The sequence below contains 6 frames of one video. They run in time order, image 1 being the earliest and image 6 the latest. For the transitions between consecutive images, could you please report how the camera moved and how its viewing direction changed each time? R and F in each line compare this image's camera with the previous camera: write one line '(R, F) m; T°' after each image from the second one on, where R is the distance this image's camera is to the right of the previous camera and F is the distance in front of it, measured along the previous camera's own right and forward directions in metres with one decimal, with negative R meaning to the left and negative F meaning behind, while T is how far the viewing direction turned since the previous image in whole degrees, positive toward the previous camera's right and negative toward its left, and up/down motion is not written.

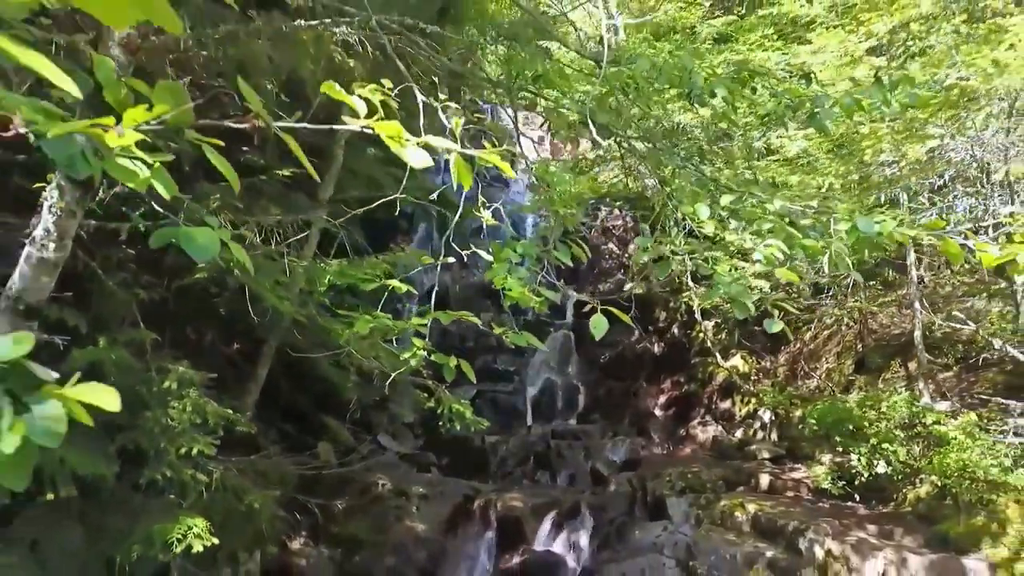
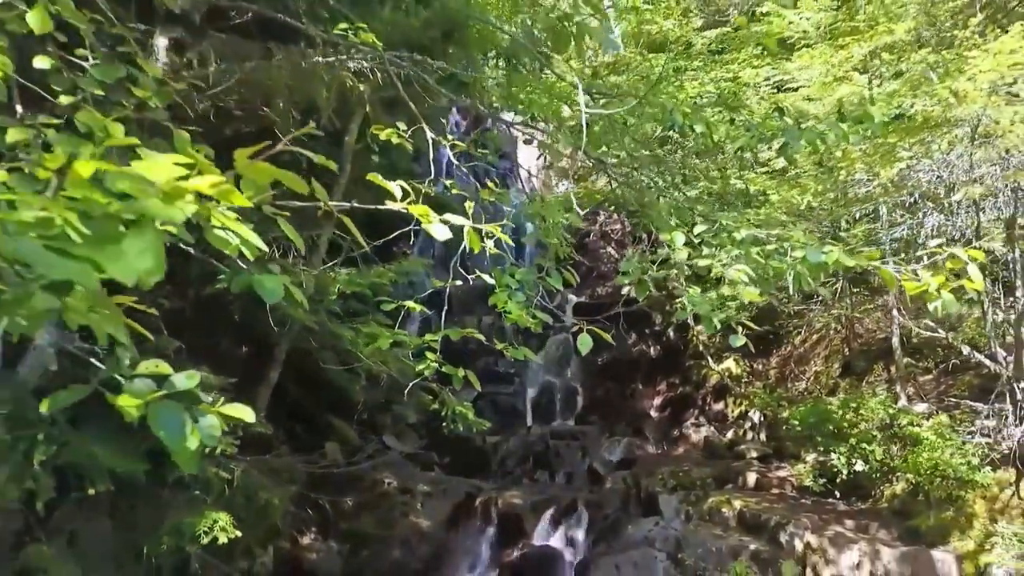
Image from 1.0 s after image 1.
(0.0, -0.2) m; 0°
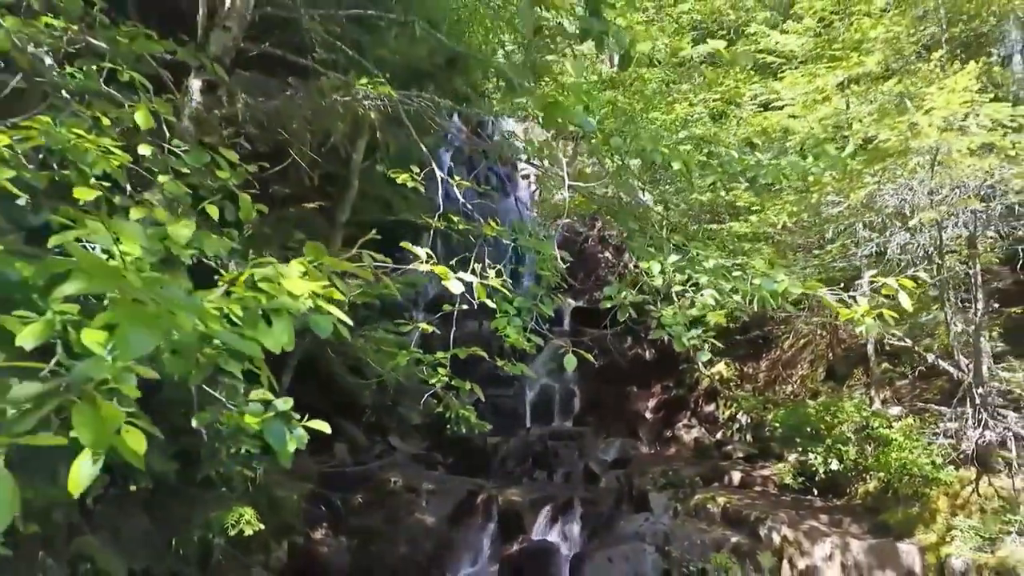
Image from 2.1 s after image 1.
(0.0, -0.3) m; 0°
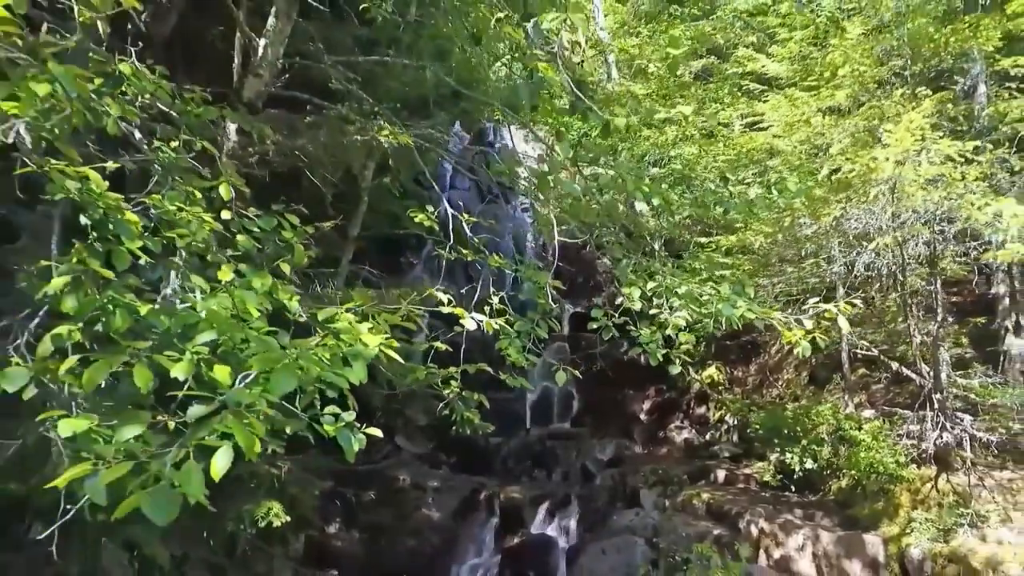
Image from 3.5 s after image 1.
(0.0, -0.4) m; 0°
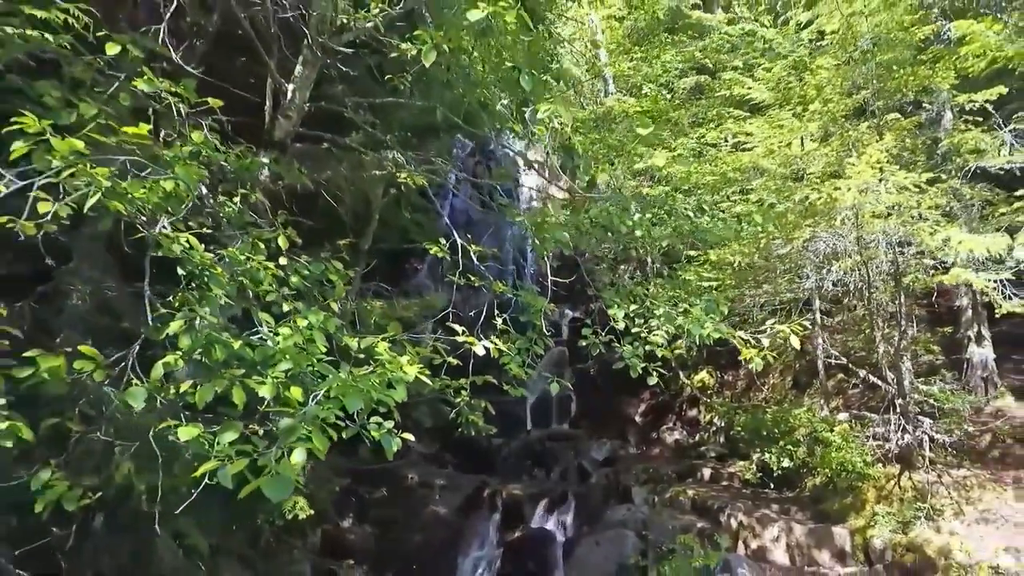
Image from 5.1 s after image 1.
(0.0, -0.4) m; 0°
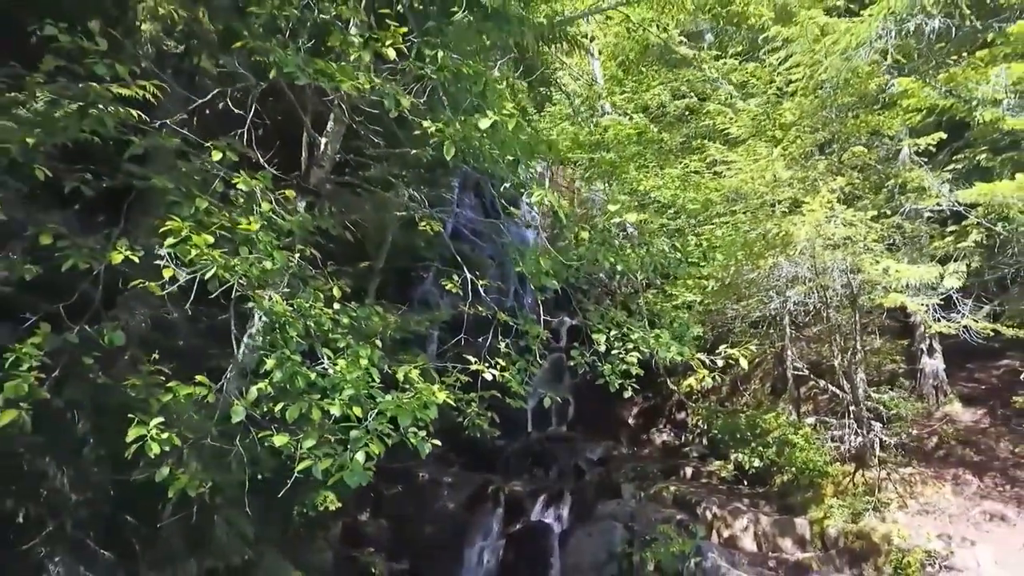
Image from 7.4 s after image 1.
(0.0, -0.7) m; 0°
